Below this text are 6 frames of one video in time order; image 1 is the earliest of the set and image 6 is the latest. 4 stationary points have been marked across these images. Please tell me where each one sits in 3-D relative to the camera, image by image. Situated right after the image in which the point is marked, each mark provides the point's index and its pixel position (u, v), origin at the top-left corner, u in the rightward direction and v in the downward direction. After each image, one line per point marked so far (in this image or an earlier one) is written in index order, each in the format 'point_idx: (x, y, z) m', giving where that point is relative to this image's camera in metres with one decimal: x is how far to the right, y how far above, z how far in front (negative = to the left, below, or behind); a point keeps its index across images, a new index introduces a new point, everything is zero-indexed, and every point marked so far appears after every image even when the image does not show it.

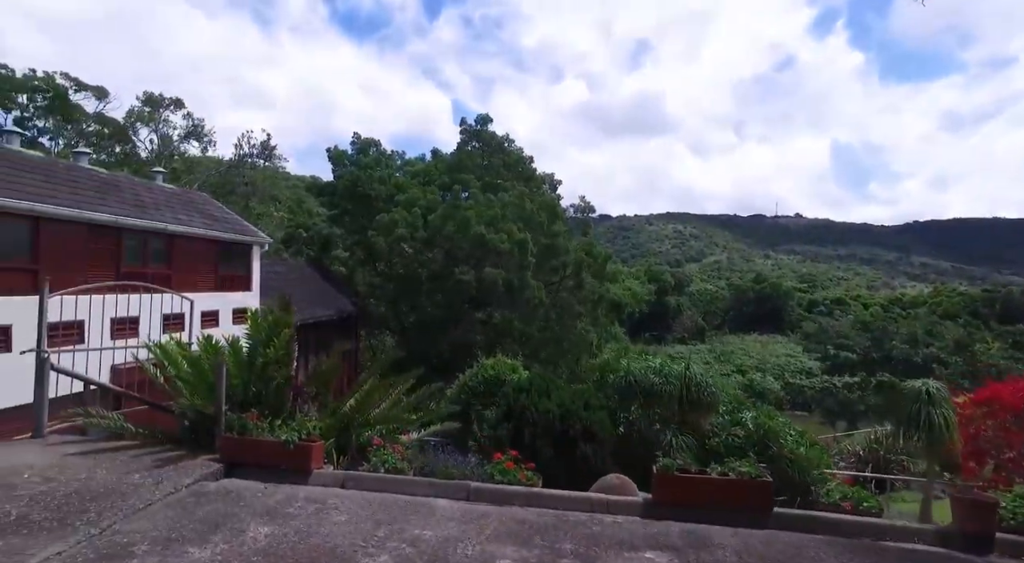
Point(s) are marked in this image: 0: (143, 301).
0: (-6.9, -0.4, +11.8) m
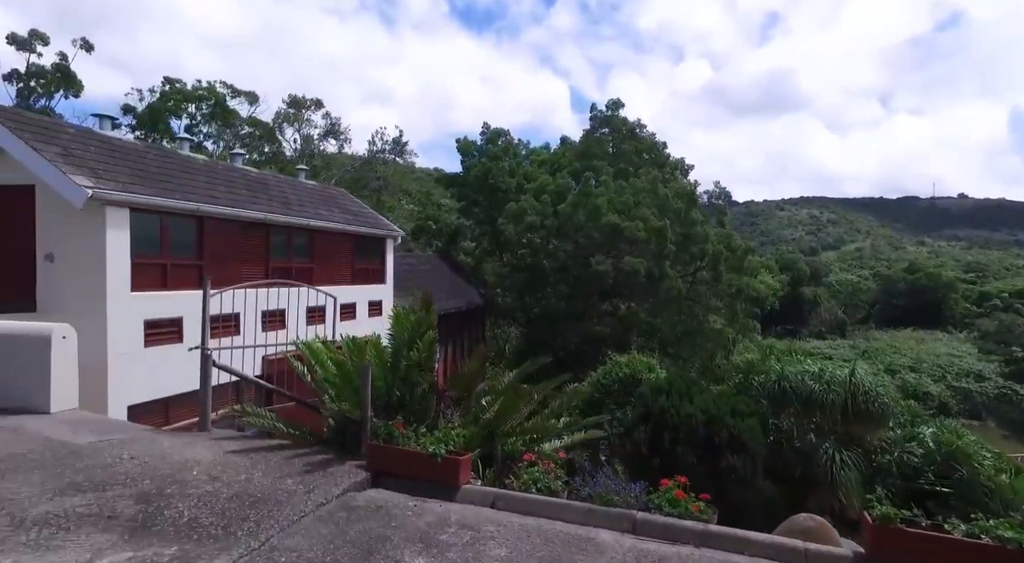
0: (-4.4, -0.3, +12.3) m
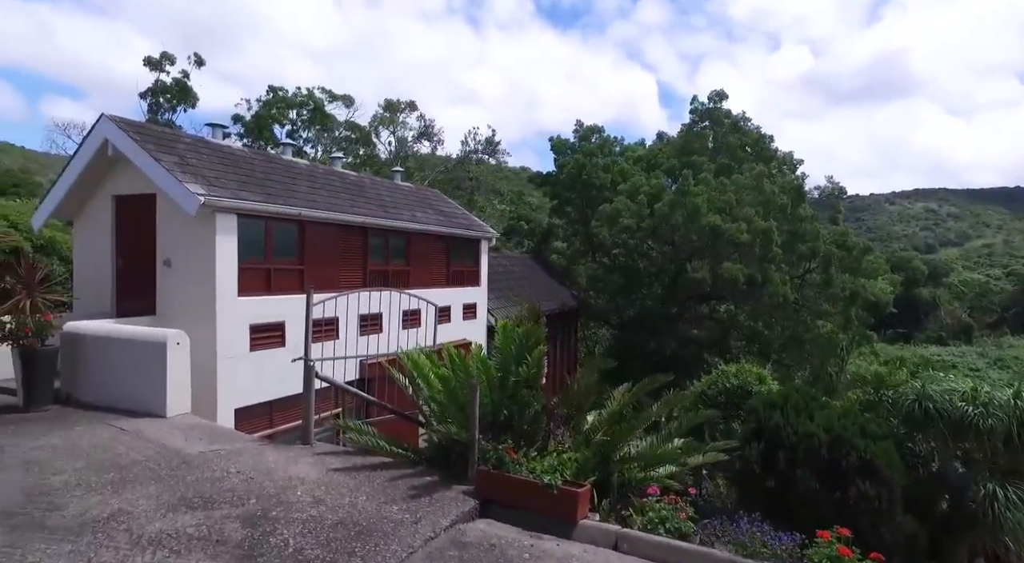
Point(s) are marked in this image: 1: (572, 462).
0: (-2.4, -0.3, +12.2) m
1: (+0.5, -1.6, +5.5) m
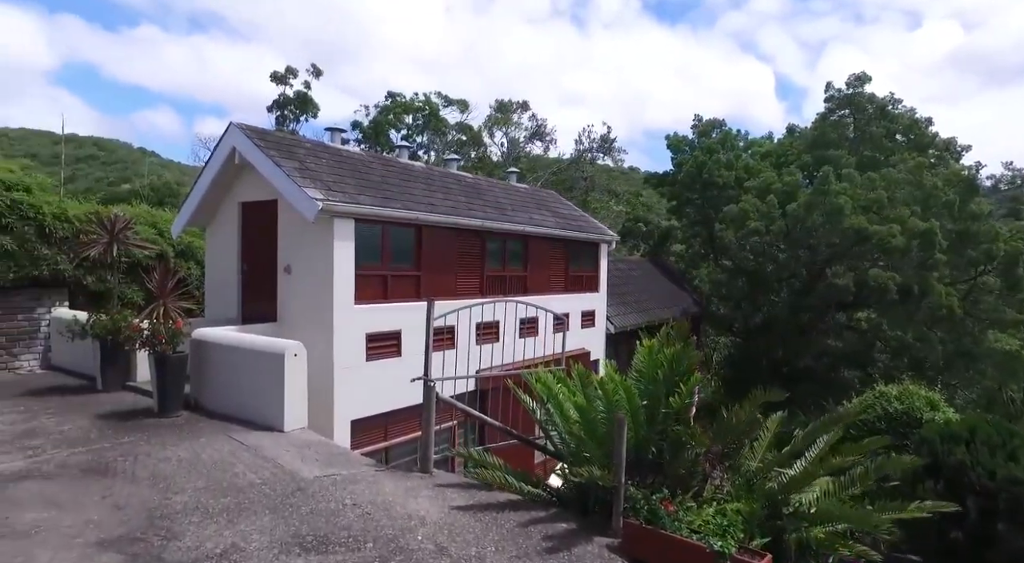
0: (-0.2, -0.5, +11.6) m
1: (+1.6, -1.7, +4.5) m
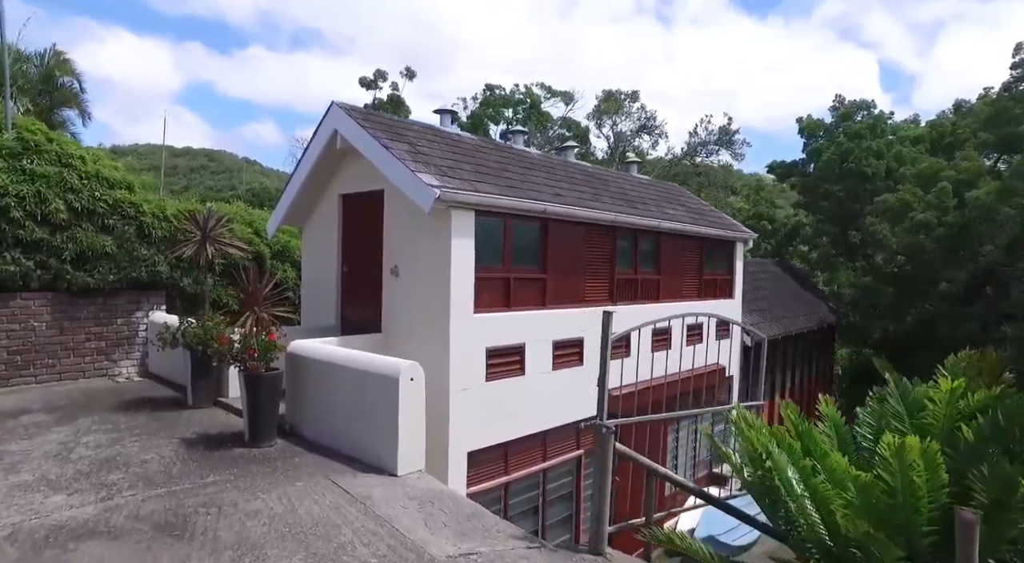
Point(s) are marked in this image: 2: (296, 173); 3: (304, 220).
0: (+1.9, -0.5, +9.9) m
1: (+2.8, -1.7, +2.6) m
2: (-2.9, +1.4, +8.3) m
3: (-3.0, +0.9, +9.1) m
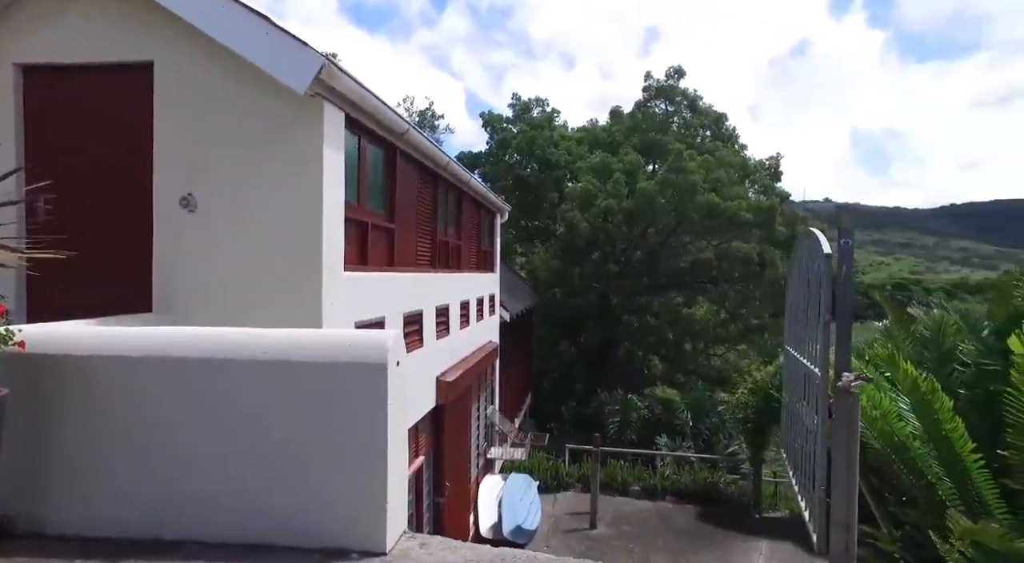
0: (-0.7, 0.0, +8.1) m
1: (+4.1, -1.1, +2.5) m
2: (-3.9, +1.8, +4.1) m
3: (-4.4, +1.3, +4.7) m
